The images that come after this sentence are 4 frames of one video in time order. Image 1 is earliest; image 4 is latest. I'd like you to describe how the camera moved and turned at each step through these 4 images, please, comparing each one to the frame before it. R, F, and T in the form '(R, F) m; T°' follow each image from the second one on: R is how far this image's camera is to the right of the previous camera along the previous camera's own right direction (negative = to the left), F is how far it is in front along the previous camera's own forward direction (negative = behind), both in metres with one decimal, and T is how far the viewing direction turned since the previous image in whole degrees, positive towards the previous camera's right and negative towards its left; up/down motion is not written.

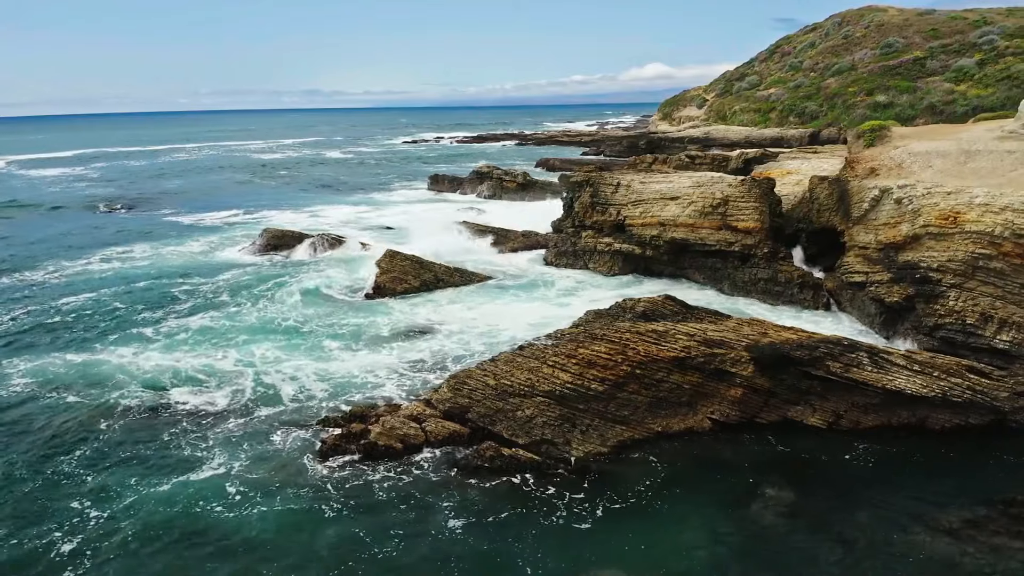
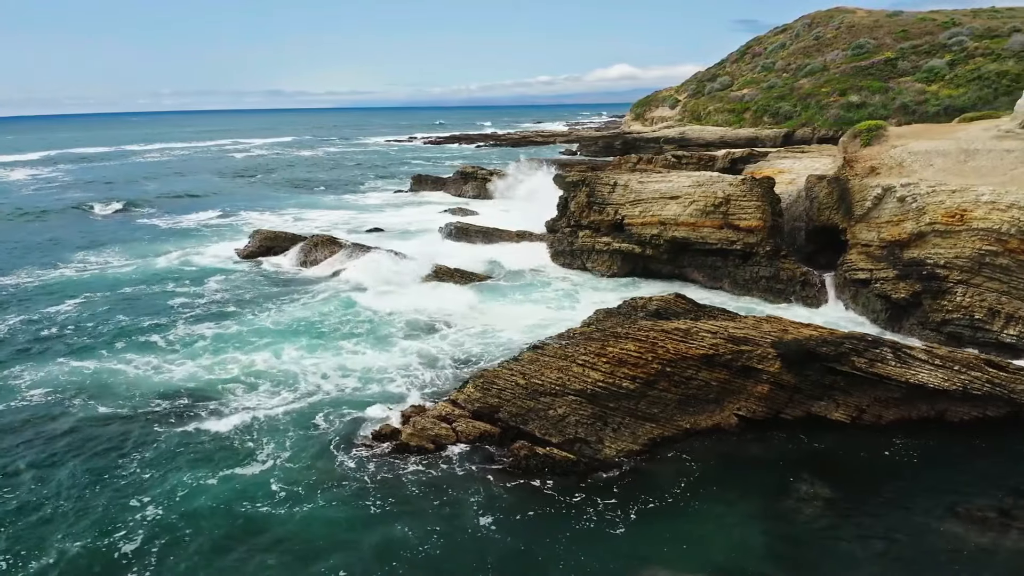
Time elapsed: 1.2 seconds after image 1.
(-0.8, 0.0) m; +2°
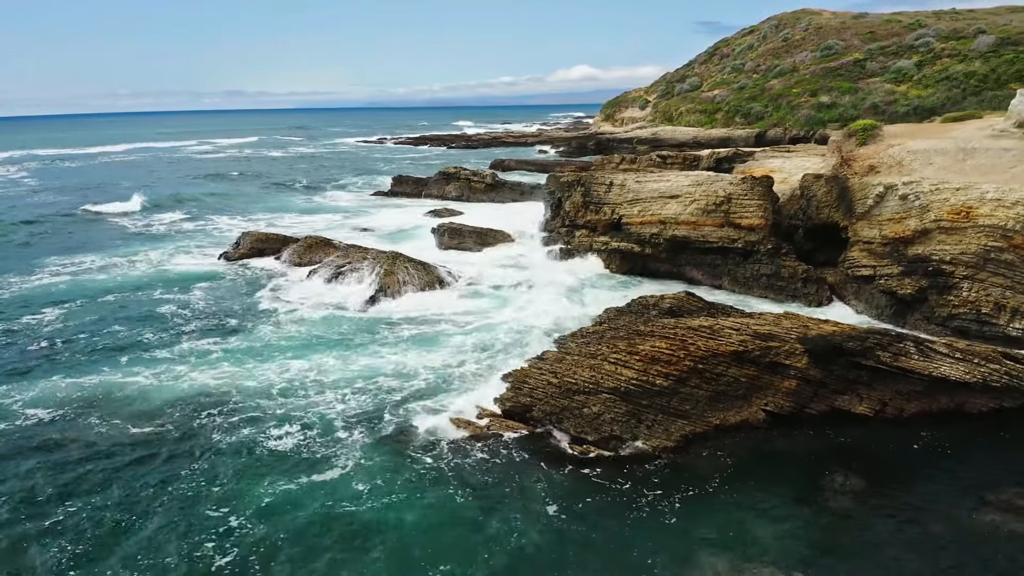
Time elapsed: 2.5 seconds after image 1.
(-0.8, 0.0) m; +2°
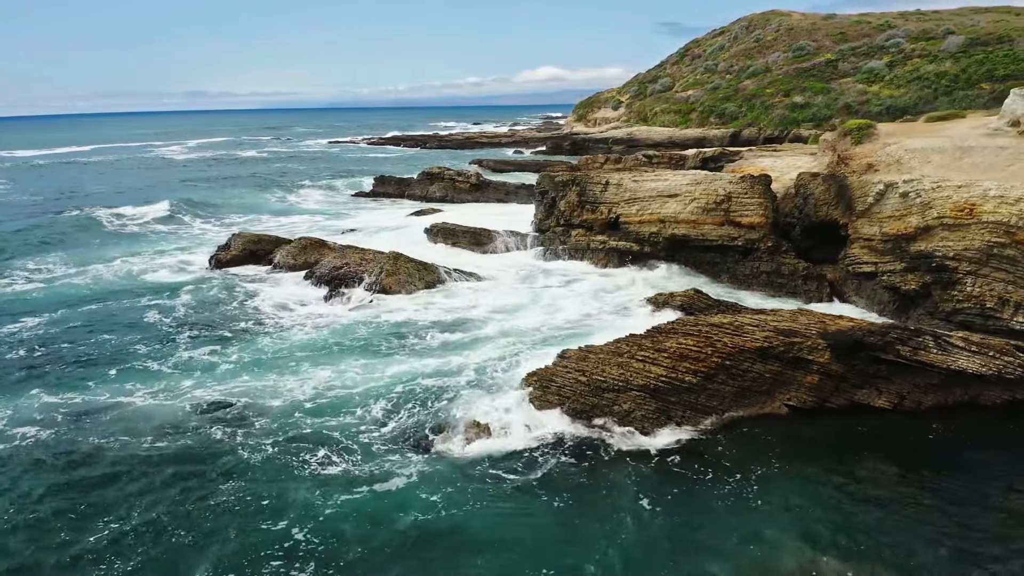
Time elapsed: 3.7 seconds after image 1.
(-0.7, 0.0) m; +2°
